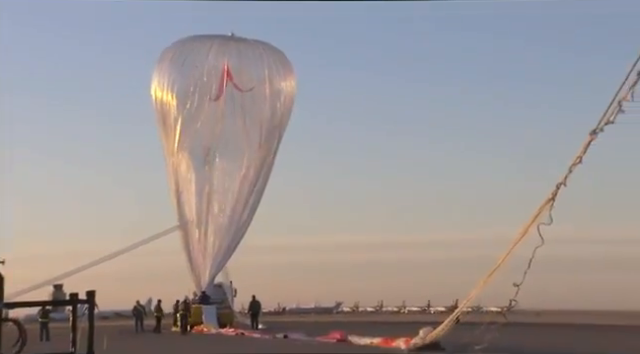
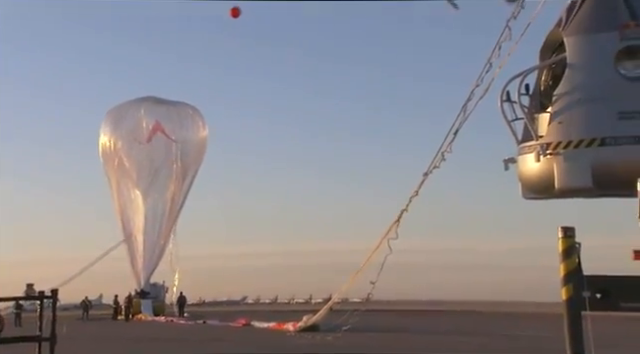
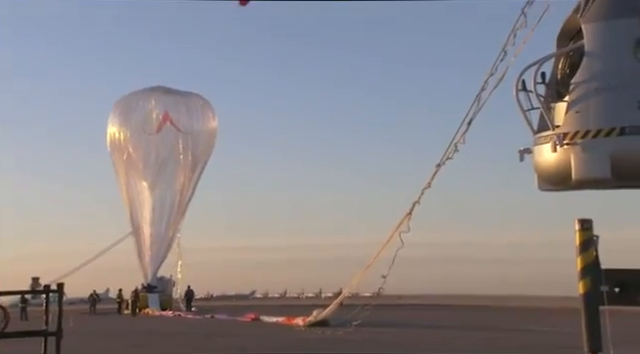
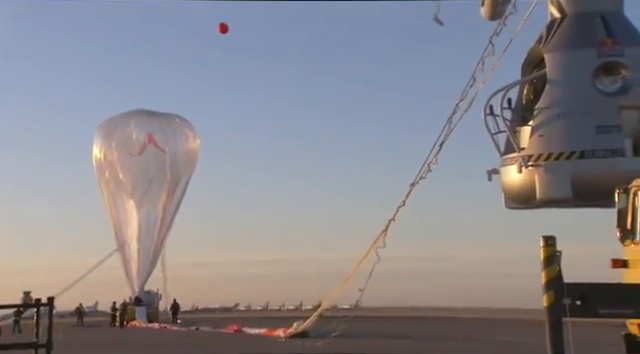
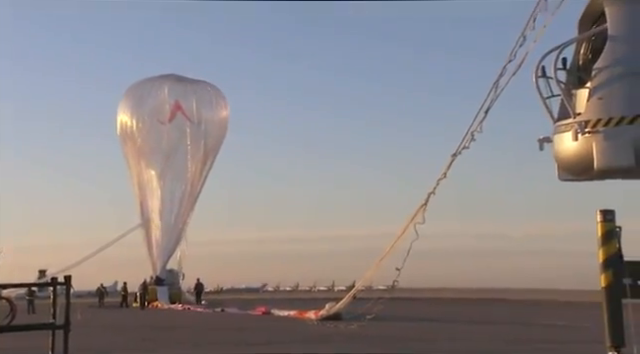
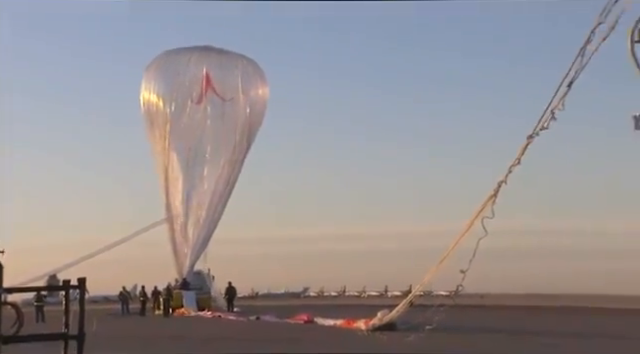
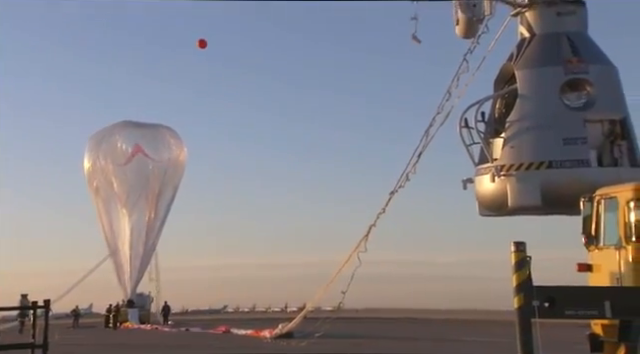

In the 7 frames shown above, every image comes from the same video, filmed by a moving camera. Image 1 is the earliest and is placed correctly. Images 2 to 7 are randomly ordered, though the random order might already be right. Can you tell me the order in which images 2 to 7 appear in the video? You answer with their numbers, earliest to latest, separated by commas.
6, 5, 3, 2, 4, 7
